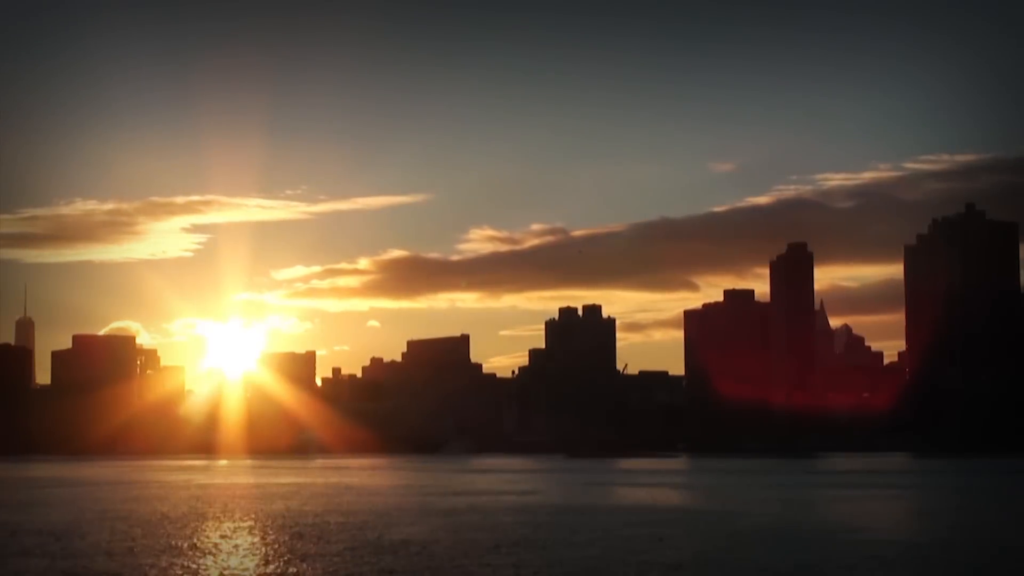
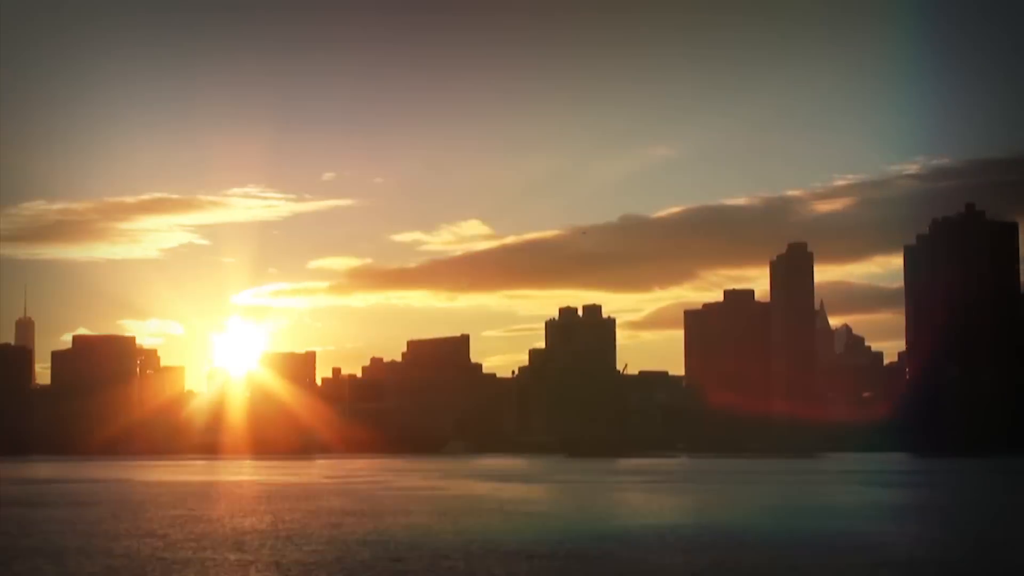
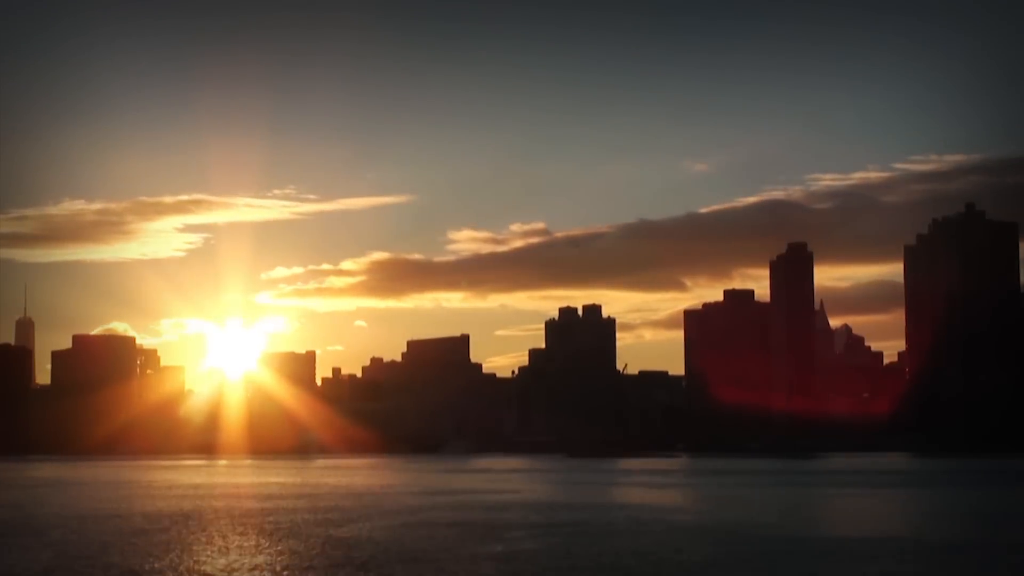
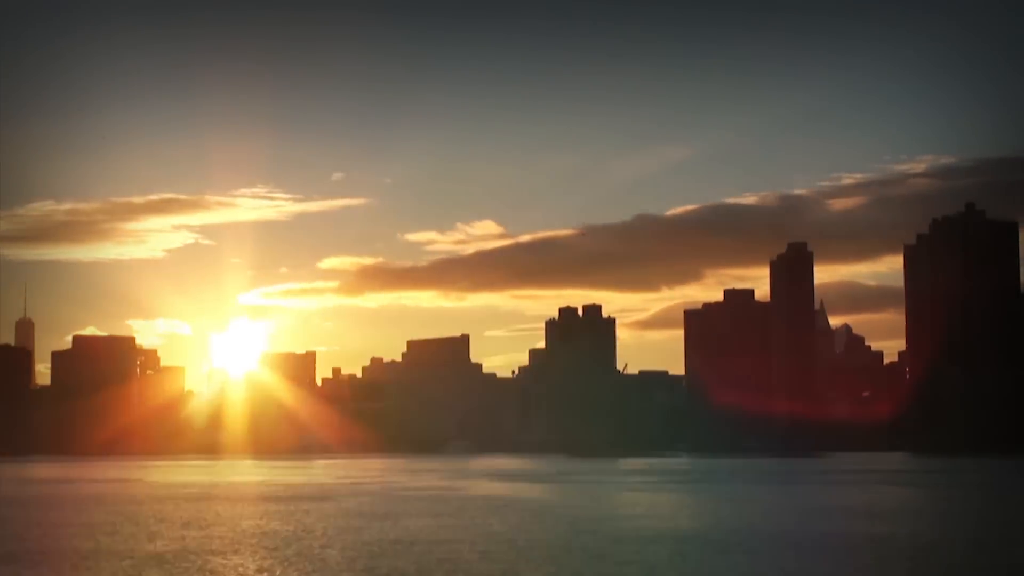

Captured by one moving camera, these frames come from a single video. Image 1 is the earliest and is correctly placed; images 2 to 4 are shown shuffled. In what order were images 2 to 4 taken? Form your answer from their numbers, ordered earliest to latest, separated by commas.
3, 4, 2
